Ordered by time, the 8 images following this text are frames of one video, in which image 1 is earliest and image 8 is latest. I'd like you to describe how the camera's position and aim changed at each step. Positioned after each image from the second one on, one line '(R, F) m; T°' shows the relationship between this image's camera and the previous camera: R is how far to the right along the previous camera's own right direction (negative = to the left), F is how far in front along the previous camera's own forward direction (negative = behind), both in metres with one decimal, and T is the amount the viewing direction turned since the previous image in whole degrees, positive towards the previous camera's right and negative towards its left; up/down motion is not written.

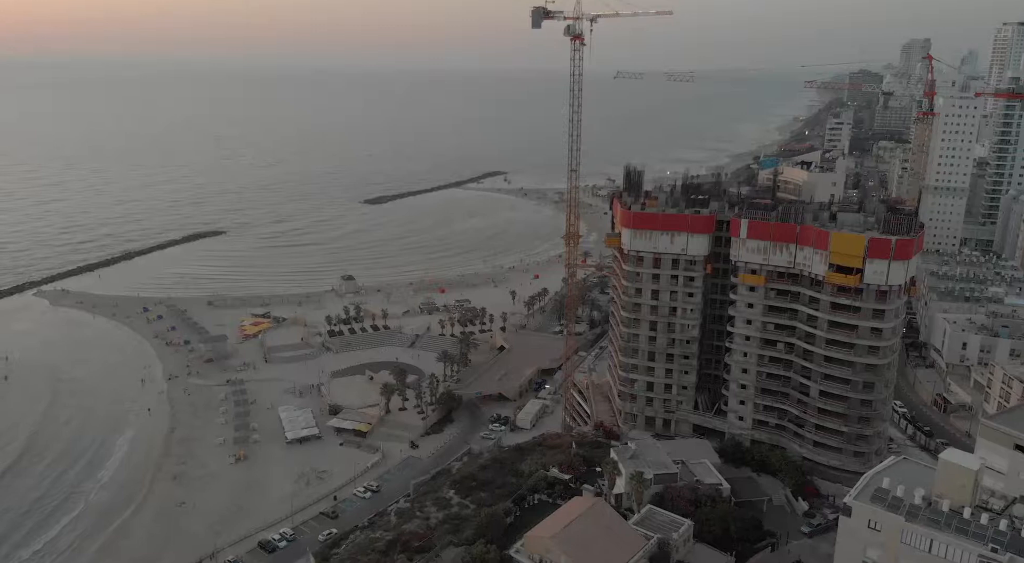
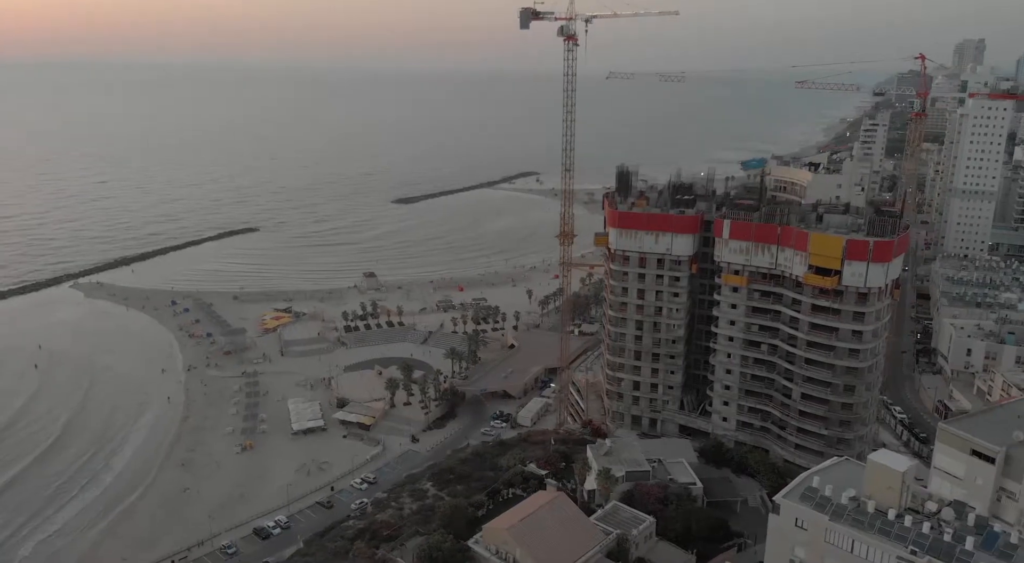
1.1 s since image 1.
(+4.7, -0.7) m; -4°
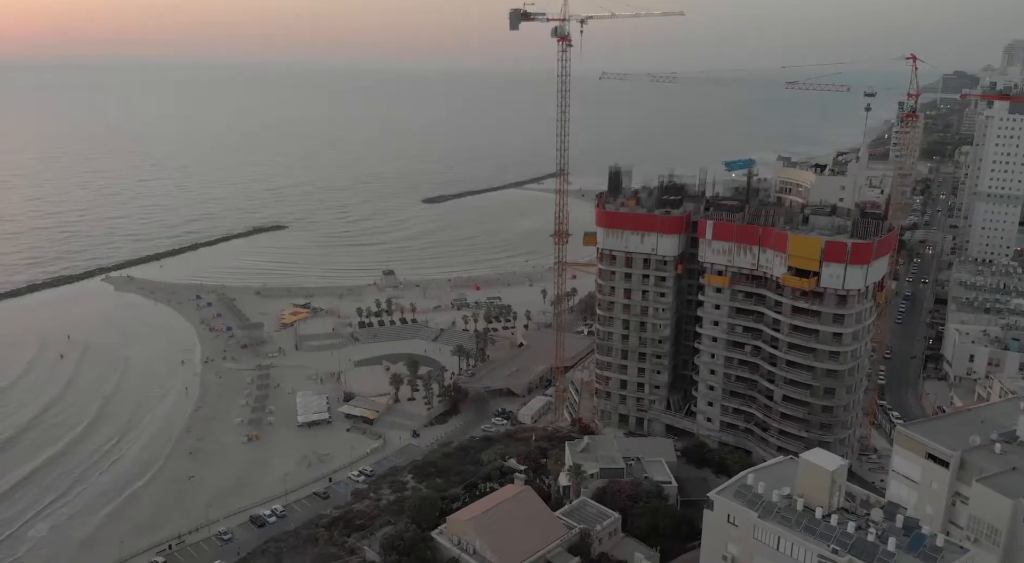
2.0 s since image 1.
(+4.3, -0.7) m; -3°
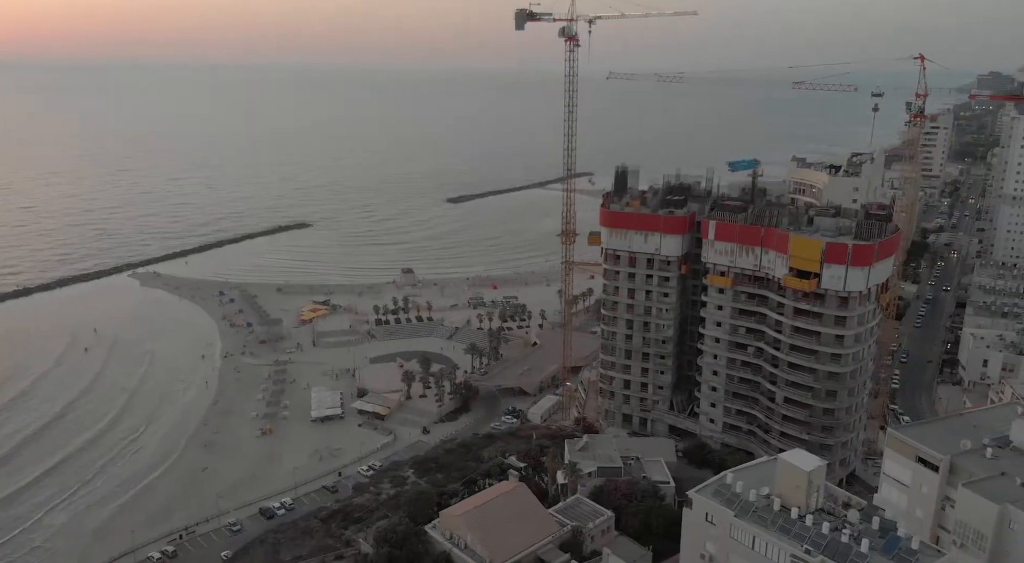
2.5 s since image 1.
(+2.0, -0.3) m; -2°
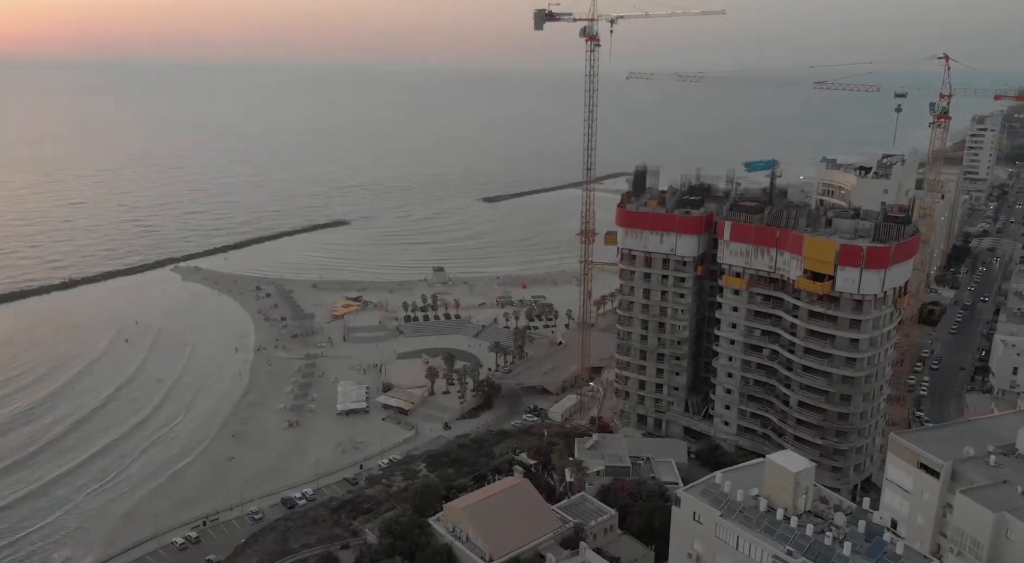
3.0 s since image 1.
(+2.2, -0.3) m; -3°
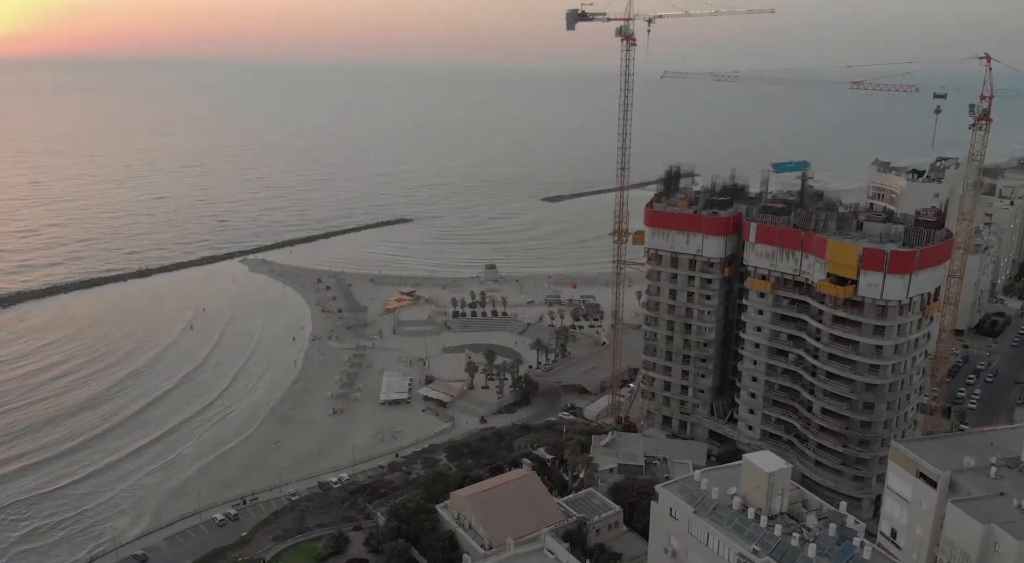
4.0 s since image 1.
(+3.8, -0.6) m; -5°
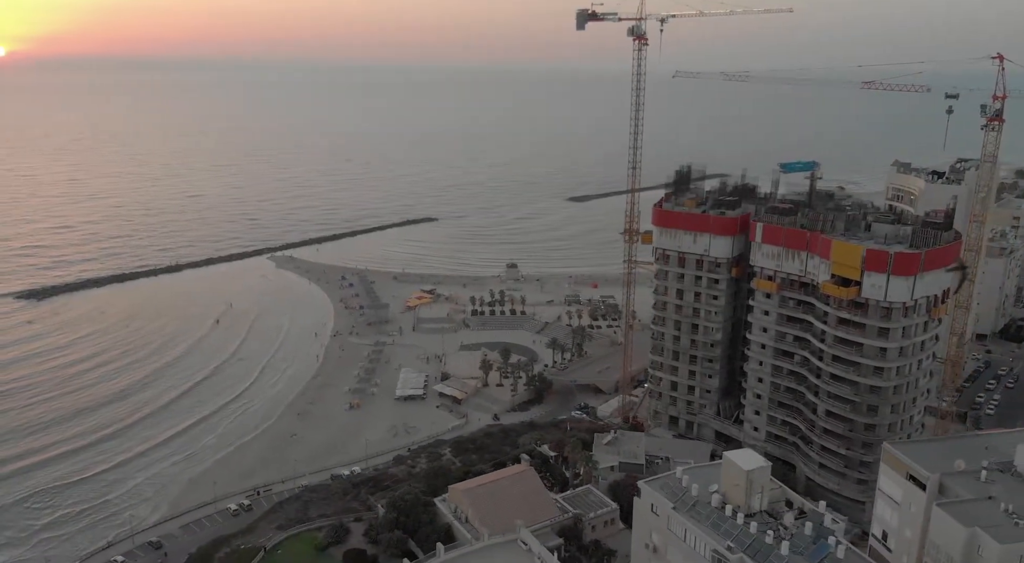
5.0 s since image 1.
(+2.0, -0.4) m; -2°
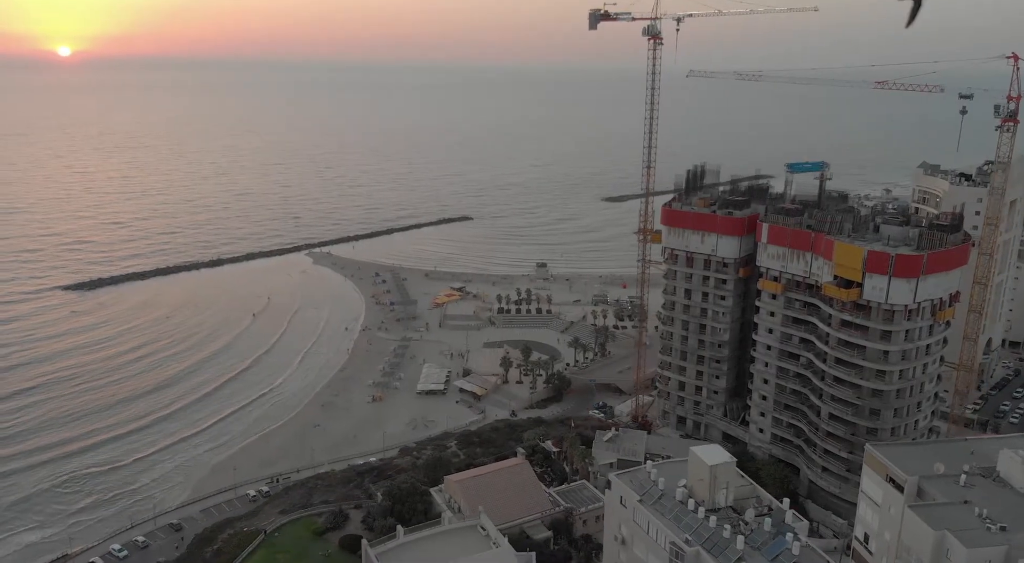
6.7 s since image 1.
(+3.1, -0.6) m; -4°
